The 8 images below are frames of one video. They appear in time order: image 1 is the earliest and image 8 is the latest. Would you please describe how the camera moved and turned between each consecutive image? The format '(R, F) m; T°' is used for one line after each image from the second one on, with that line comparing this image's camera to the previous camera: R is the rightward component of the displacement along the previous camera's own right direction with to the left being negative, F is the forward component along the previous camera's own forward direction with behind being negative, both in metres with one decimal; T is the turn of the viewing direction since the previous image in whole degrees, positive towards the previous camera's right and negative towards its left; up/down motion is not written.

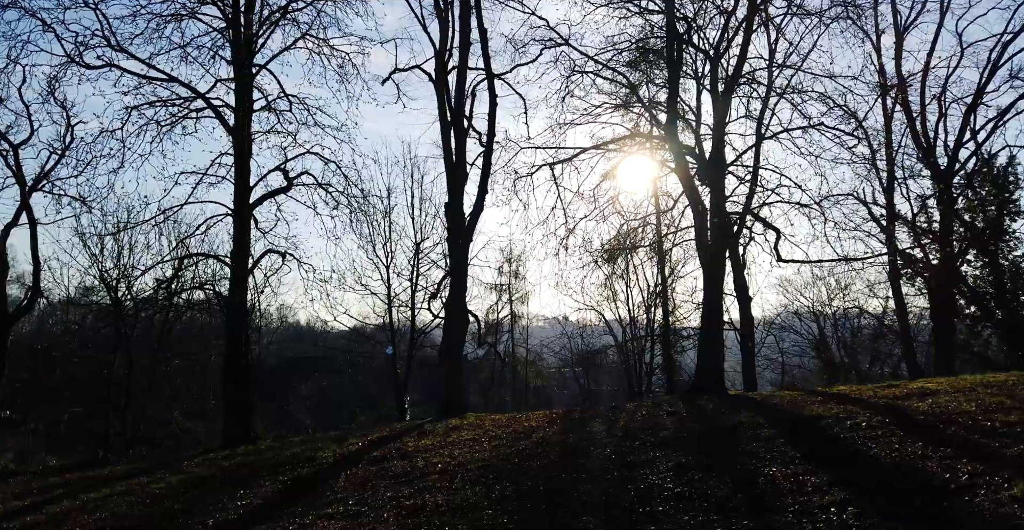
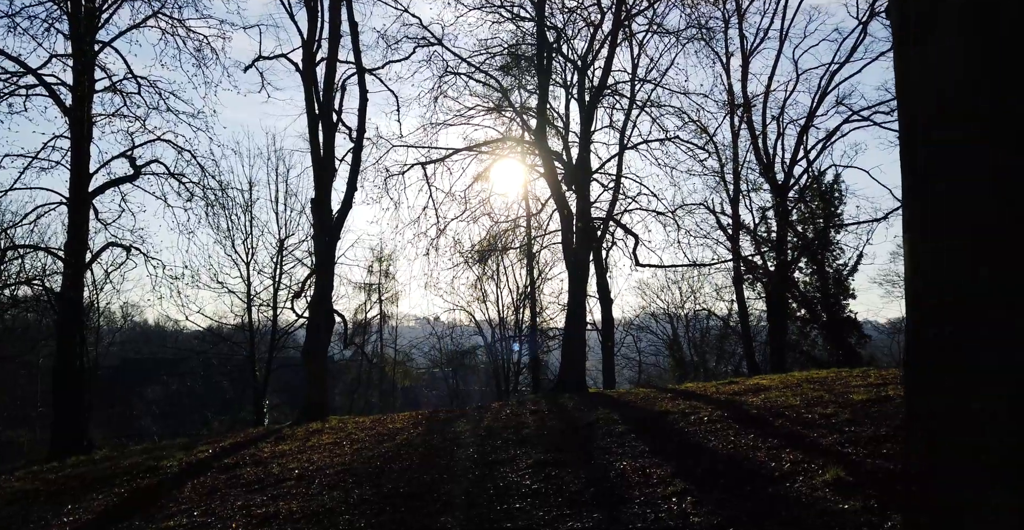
(0.0, 0.0) m; +10°
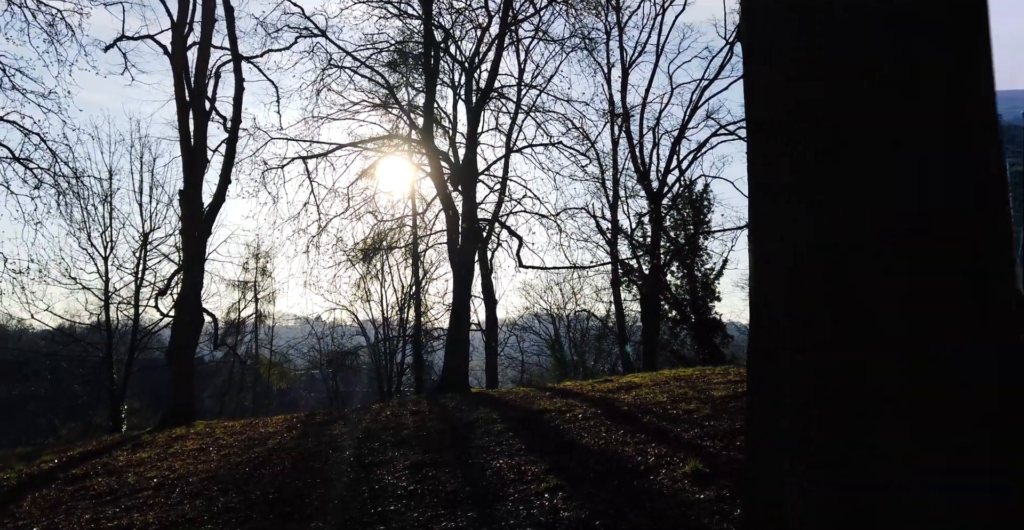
(0.0, 0.0) m; +9°
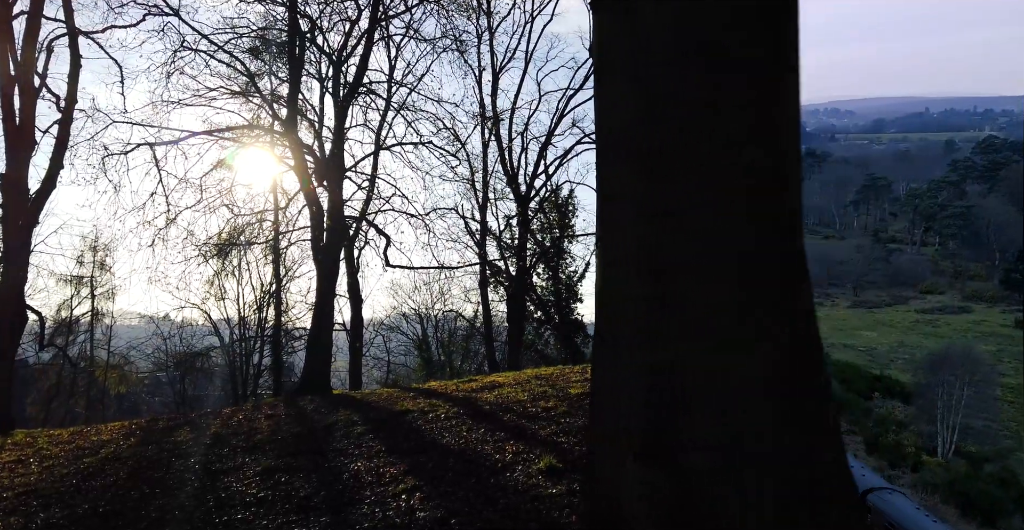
(+0.1, +0.1) m; +10°
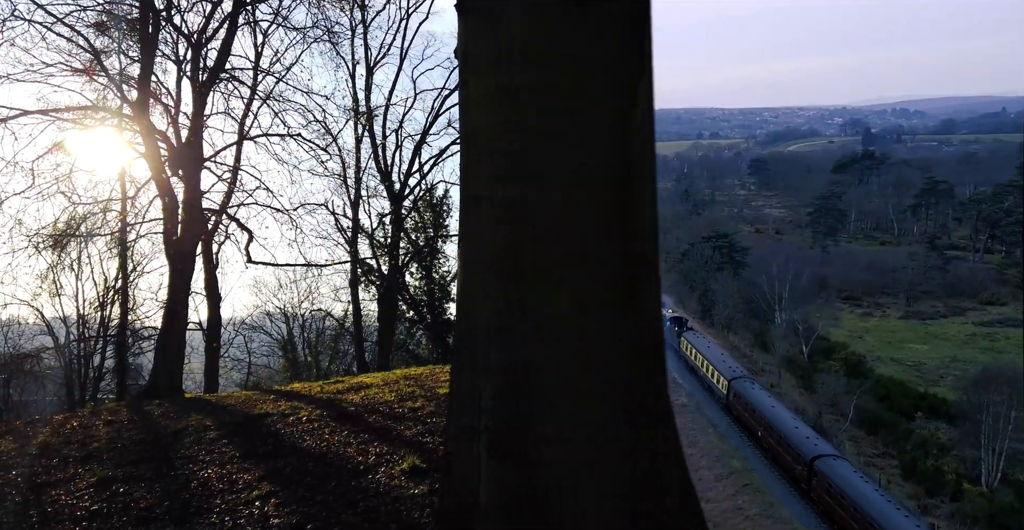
(+0.1, +0.1) m; +10°
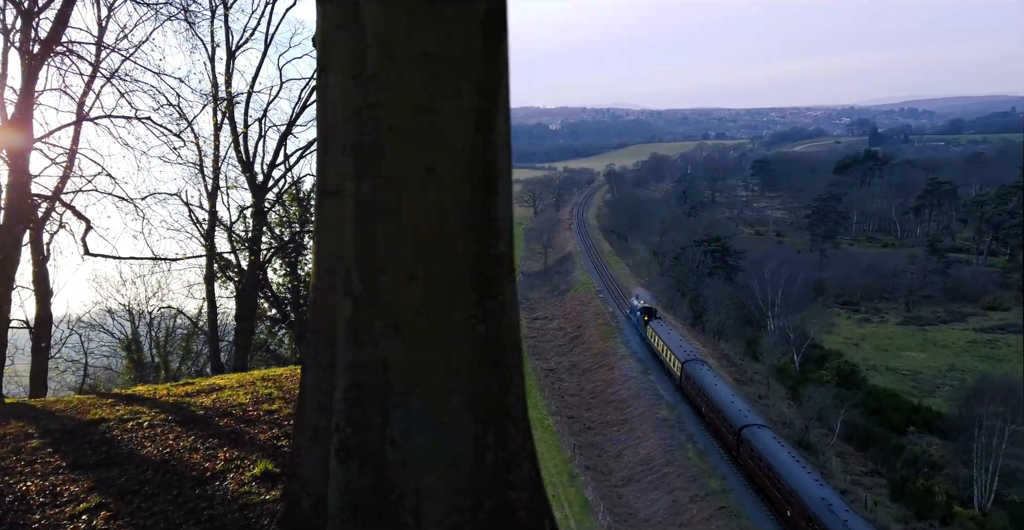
(+0.7, +0.7) m; +5°
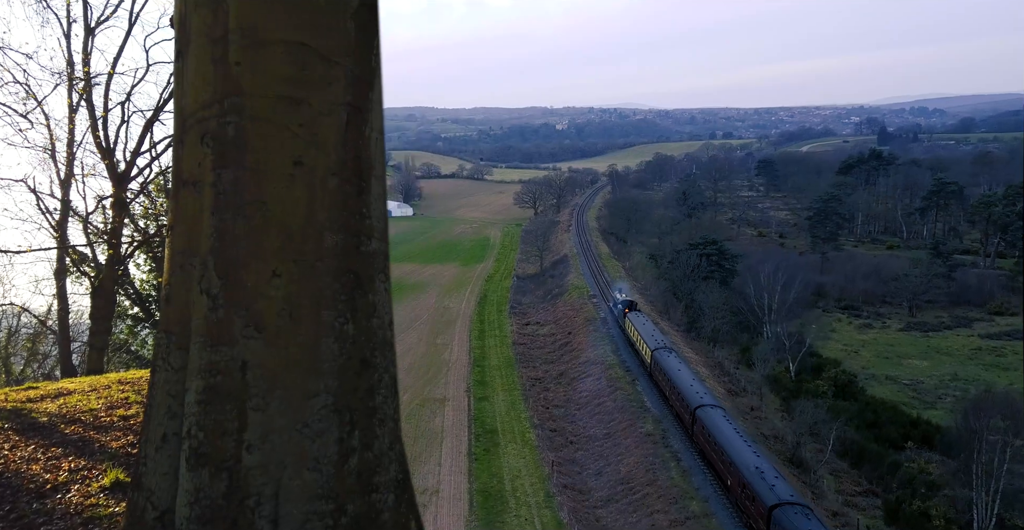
(+1.2, +1.4) m; -1°
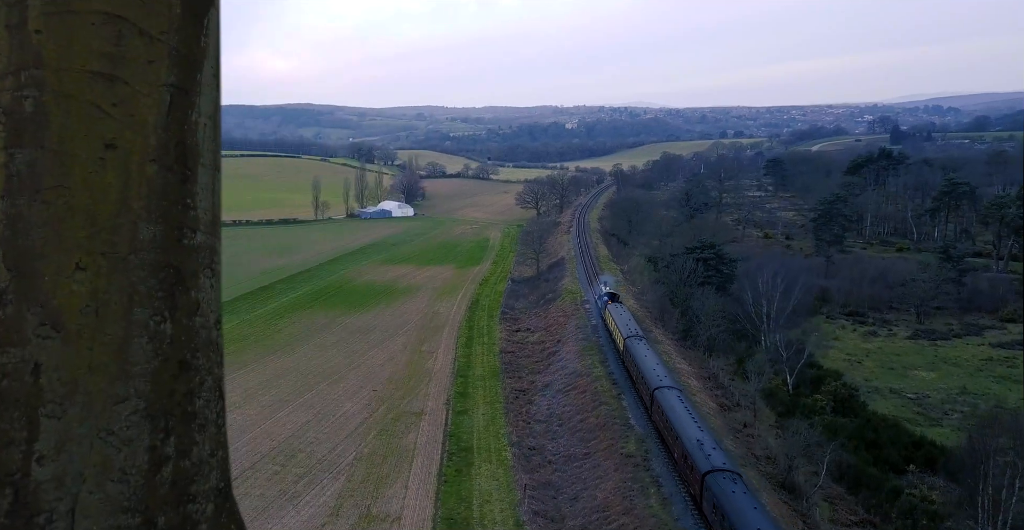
(+1.4, +1.9) m; -1°
